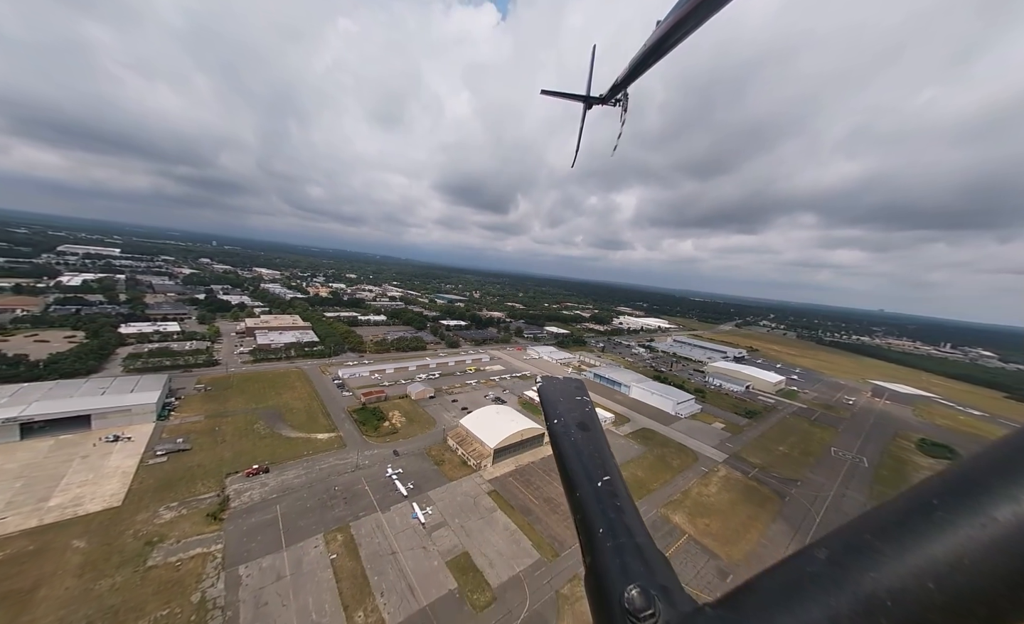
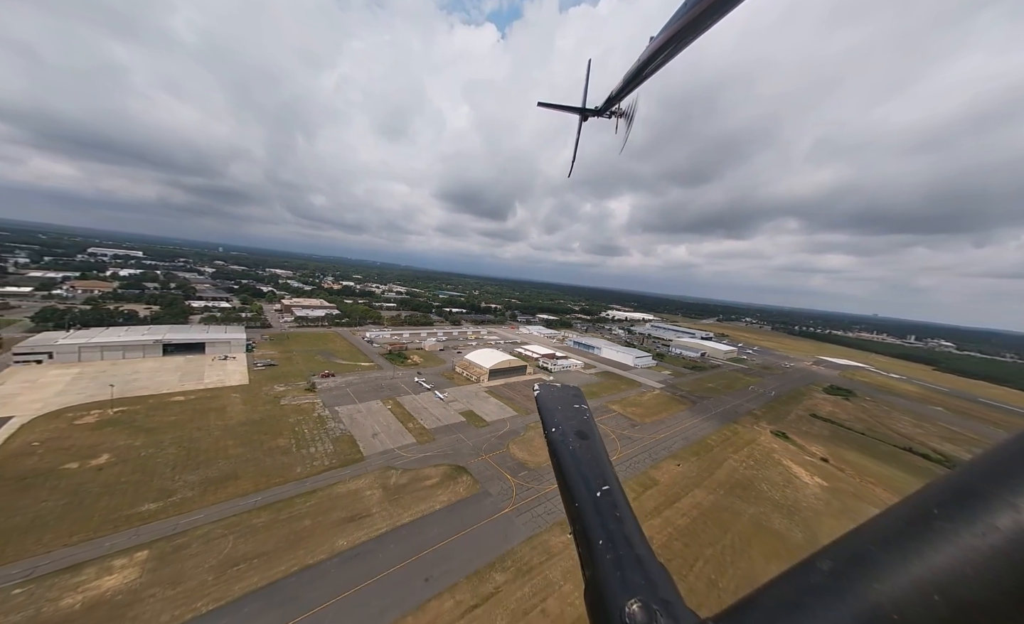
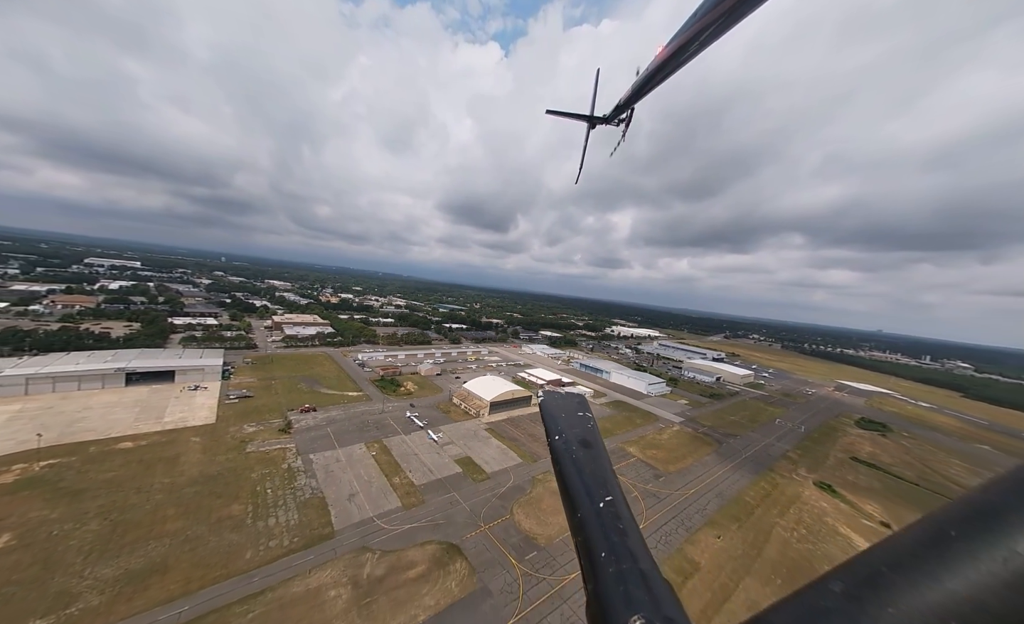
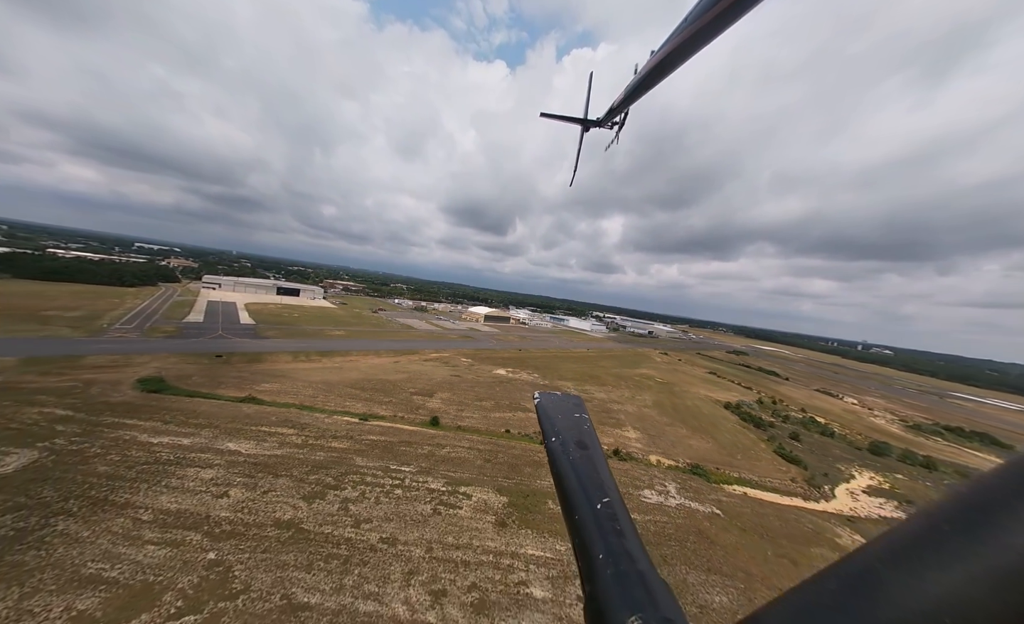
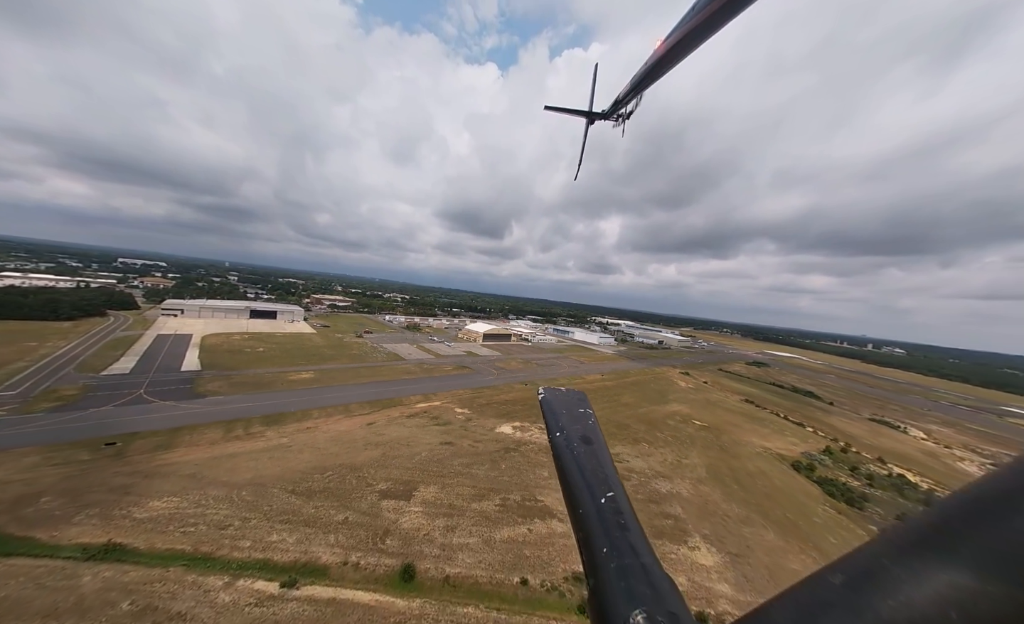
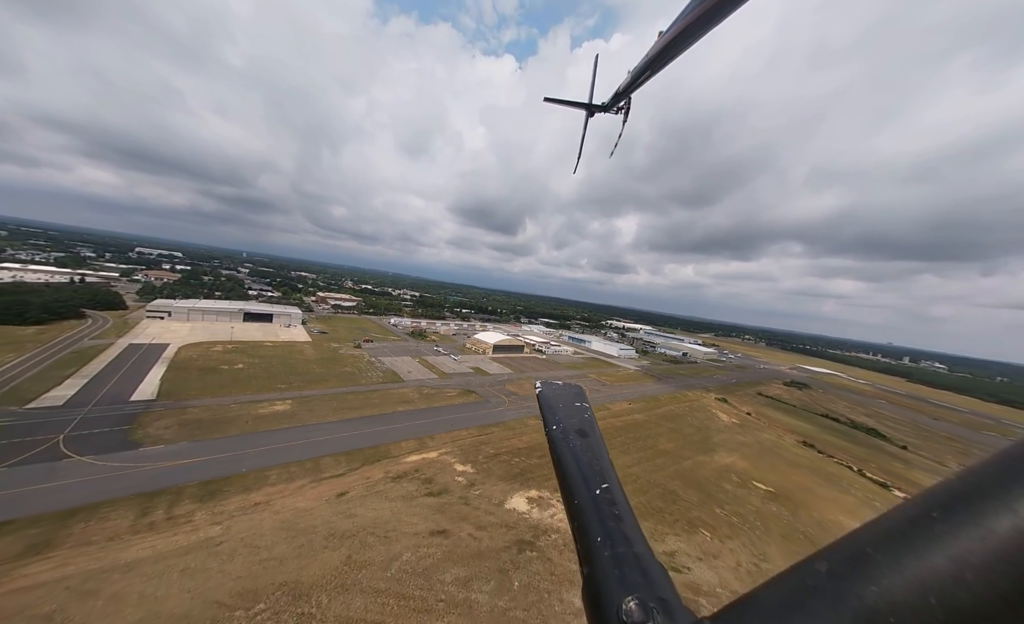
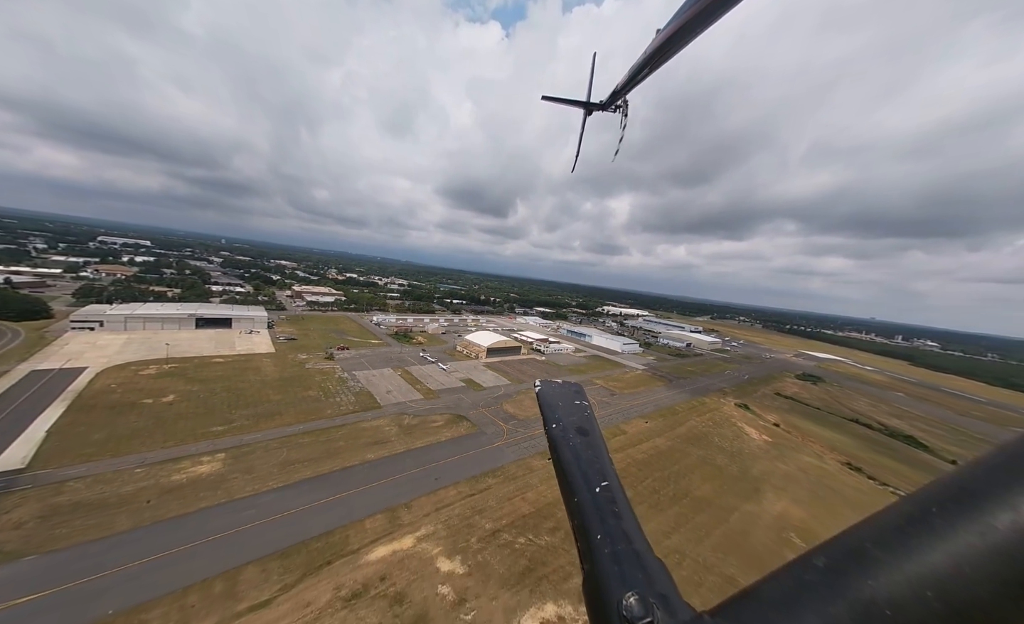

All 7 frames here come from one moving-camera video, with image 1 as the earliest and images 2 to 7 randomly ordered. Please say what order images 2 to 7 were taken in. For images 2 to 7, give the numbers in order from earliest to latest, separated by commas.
3, 2, 7, 6, 5, 4
